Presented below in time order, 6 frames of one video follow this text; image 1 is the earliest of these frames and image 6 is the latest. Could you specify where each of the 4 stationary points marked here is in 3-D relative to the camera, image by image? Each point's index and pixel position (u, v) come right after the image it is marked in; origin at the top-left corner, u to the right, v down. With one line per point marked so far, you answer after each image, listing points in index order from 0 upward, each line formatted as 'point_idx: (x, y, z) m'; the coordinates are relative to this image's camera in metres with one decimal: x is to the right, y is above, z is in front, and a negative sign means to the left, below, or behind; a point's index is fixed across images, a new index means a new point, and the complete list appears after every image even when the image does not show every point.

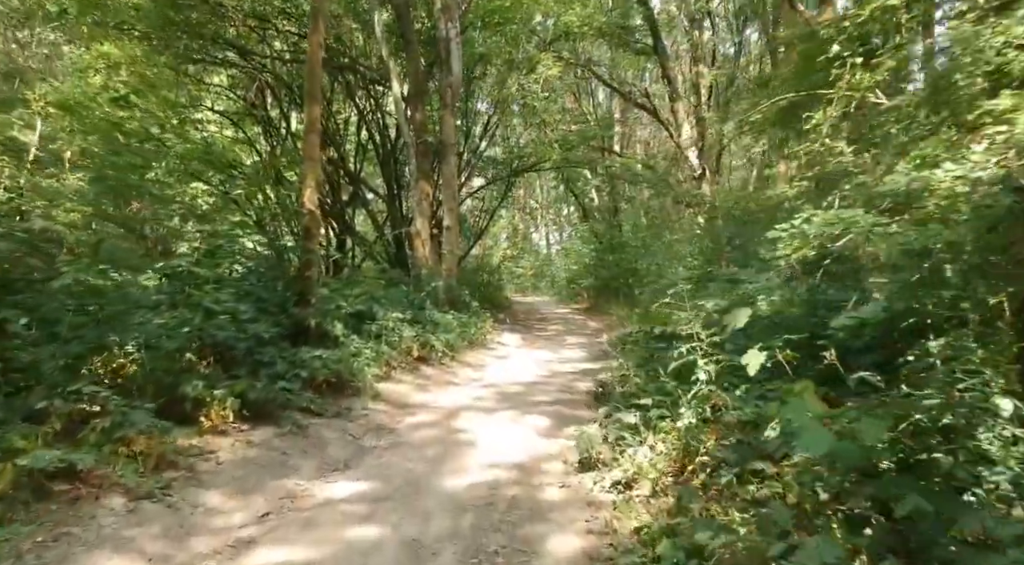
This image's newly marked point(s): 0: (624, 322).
0: (+2.7, -1.0, +15.9) m
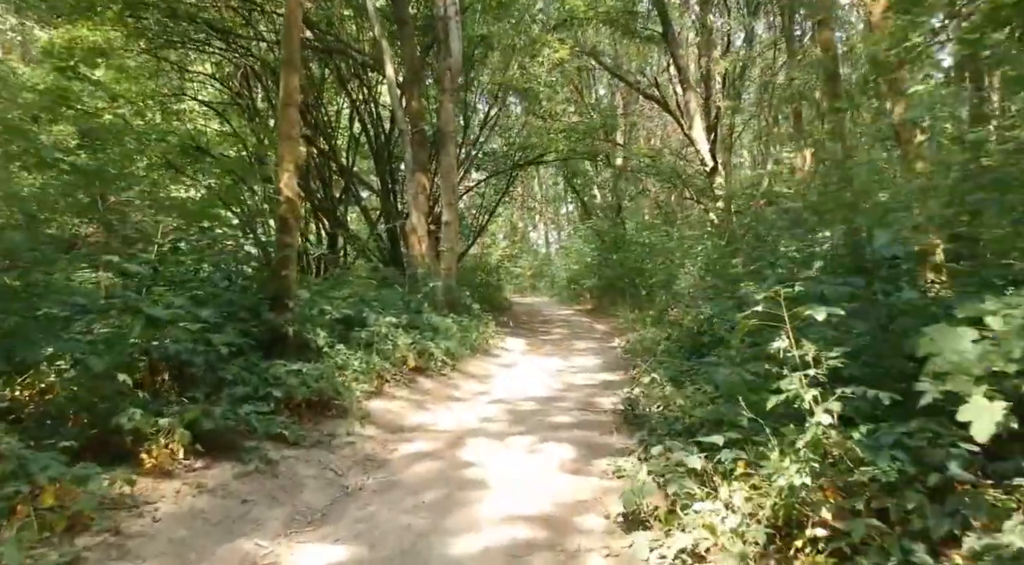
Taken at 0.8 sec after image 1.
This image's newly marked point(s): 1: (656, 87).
0: (+2.8, -1.0, +14.9) m
1: (+4.3, +5.8, +19.2) m
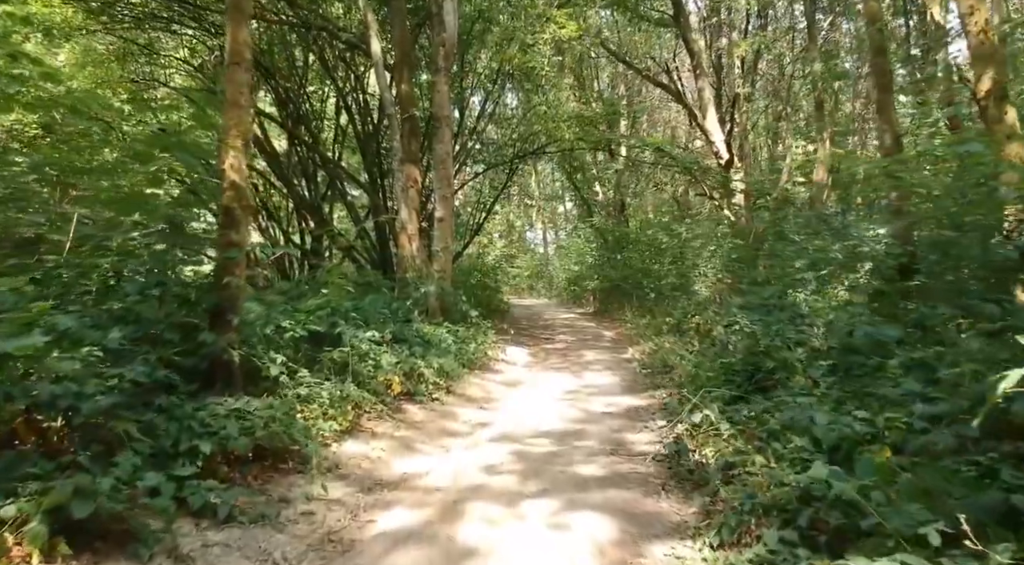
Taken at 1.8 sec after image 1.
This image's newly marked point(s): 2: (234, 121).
0: (+2.8, -1.1, +13.5) m
1: (+4.3, +5.8, +17.8) m
2: (-2.1, +1.2, +4.9) m
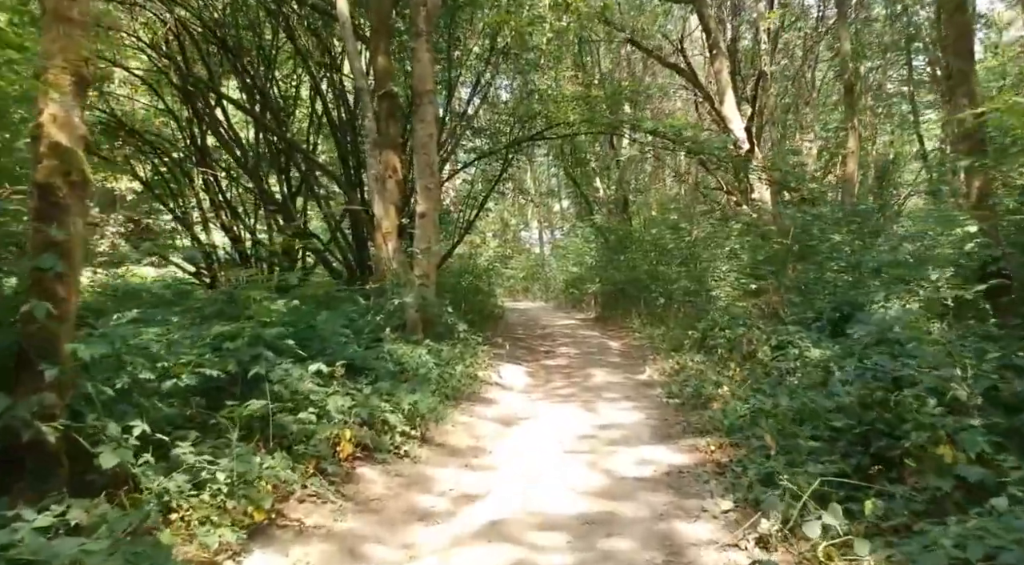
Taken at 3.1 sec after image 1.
0: (+2.7, -1.2, +11.7) m
1: (+4.1, +5.7, +16.0) m
2: (-2.1, +1.1, +3.0) m
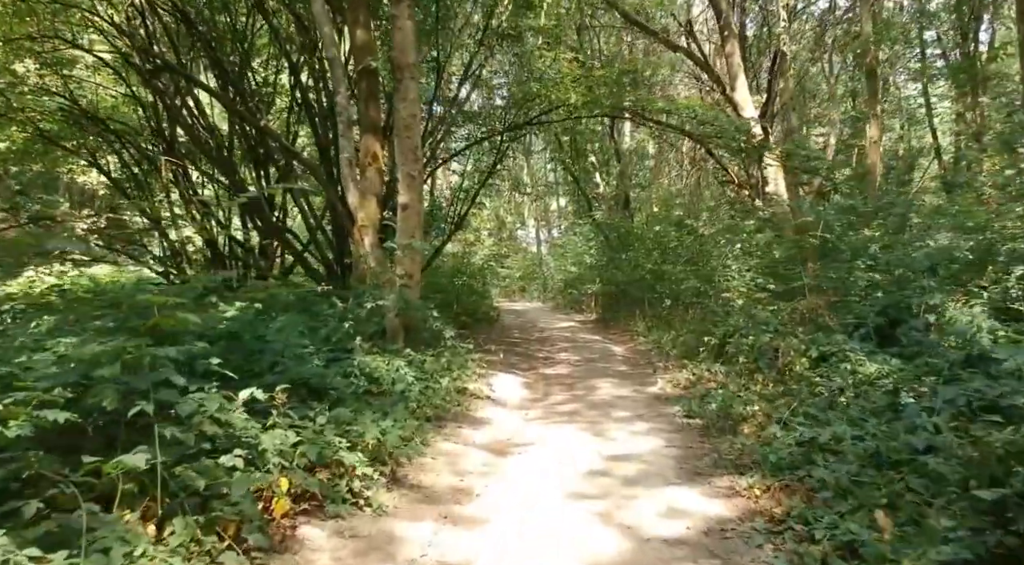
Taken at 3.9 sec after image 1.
0: (+2.6, -1.2, +10.5) m
1: (+4.0, +5.7, +14.8) m
2: (-2.2, +1.1, +1.9) m
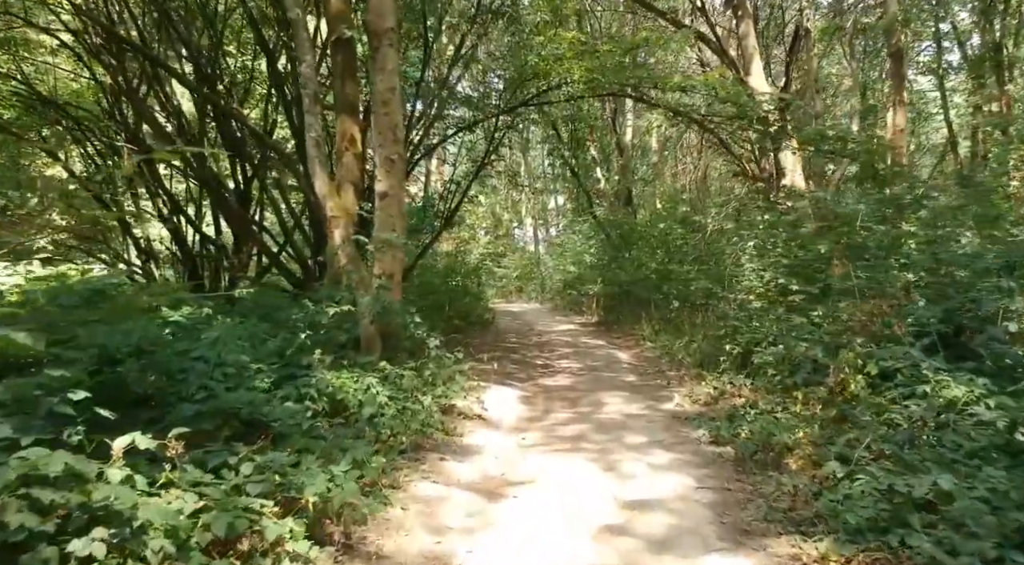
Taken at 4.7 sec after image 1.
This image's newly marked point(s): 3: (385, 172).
0: (+2.6, -1.2, +9.4) m
1: (+3.9, +5.6, +13.7) m
2: (-2.2, +1.1, +0.7) m
3: (-1.5, +1.3, +7.6) m
